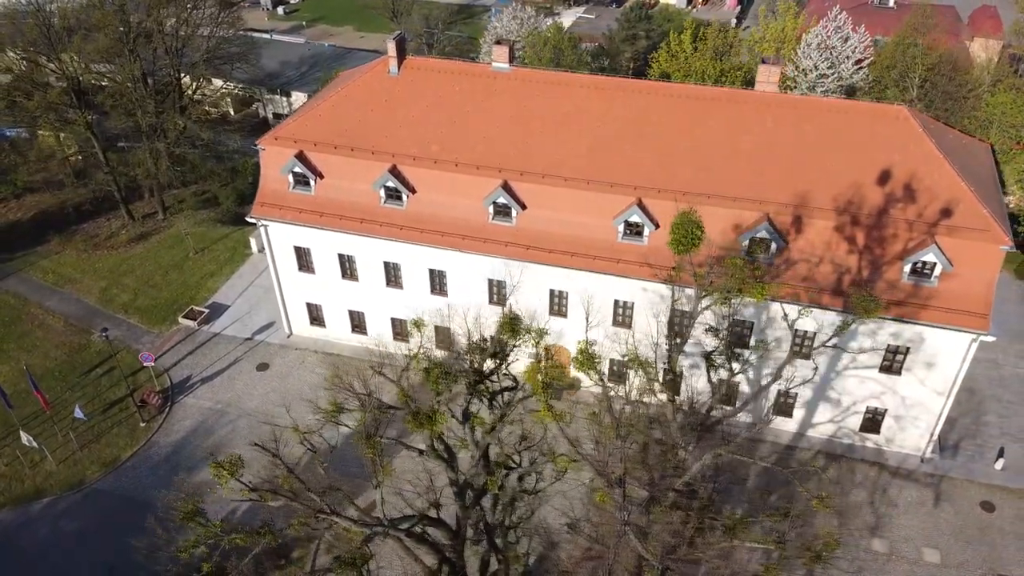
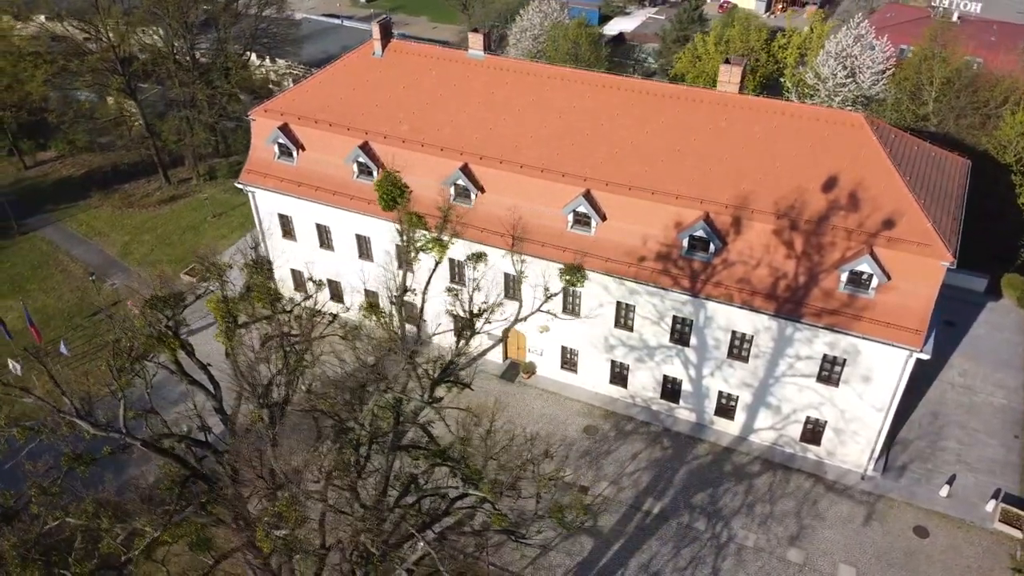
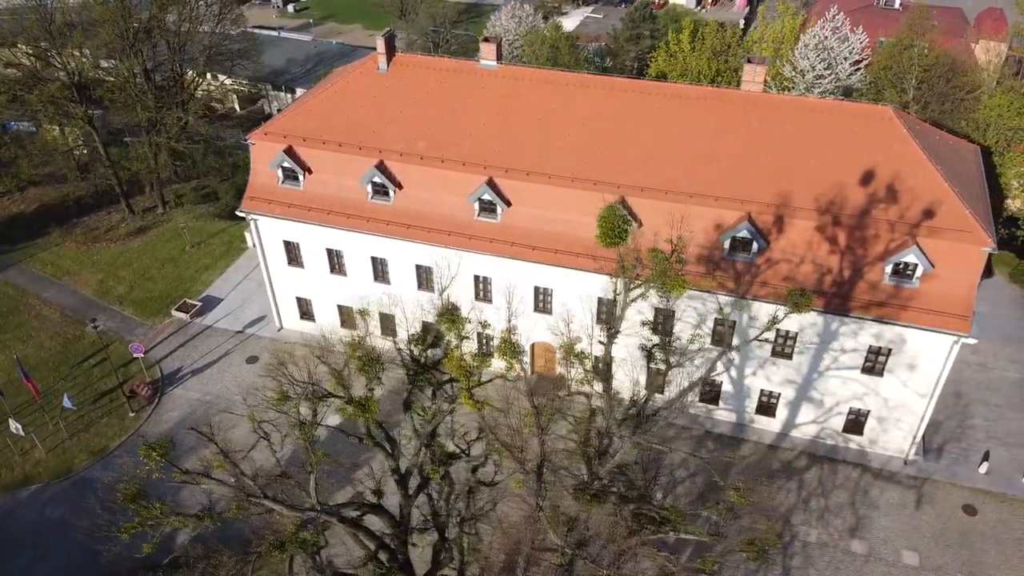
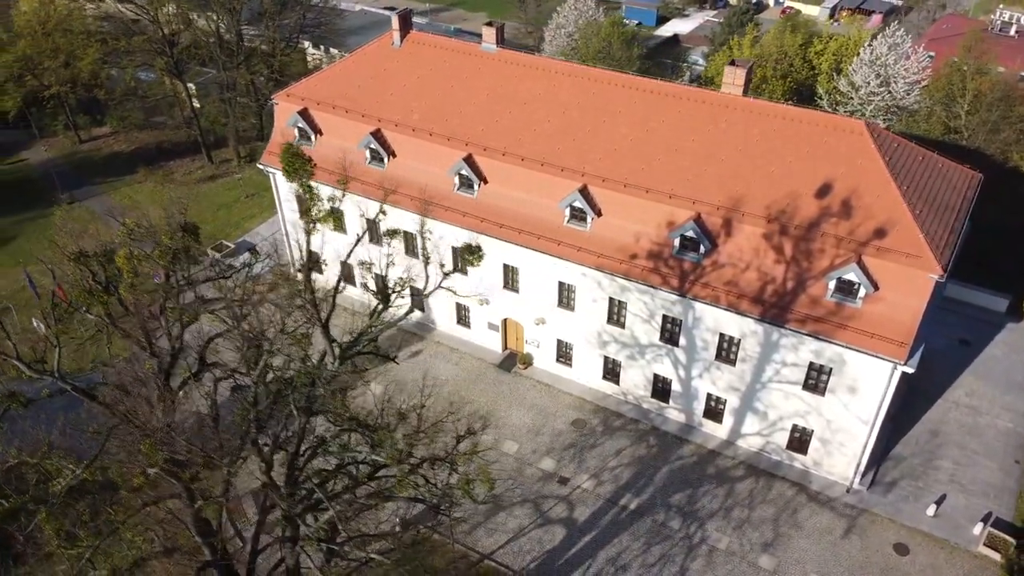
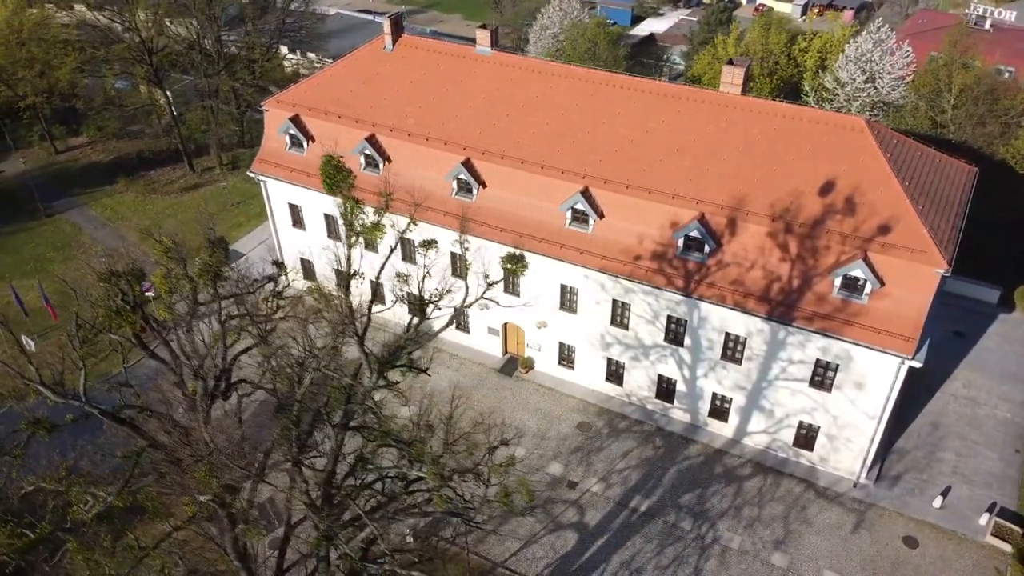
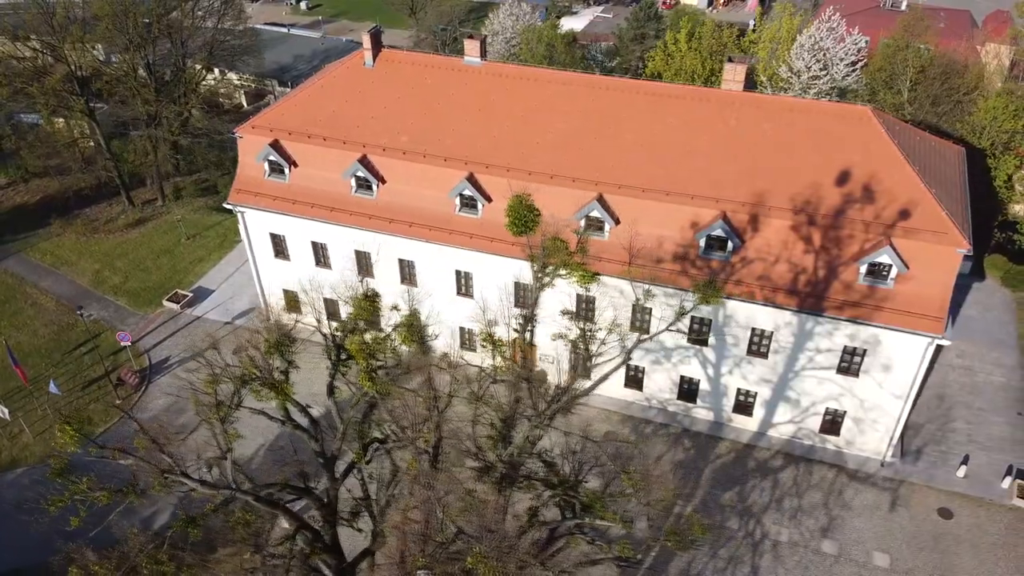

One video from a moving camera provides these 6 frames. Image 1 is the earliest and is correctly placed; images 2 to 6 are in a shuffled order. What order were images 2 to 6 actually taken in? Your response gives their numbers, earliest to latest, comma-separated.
3, 6, 2, 5, 4
